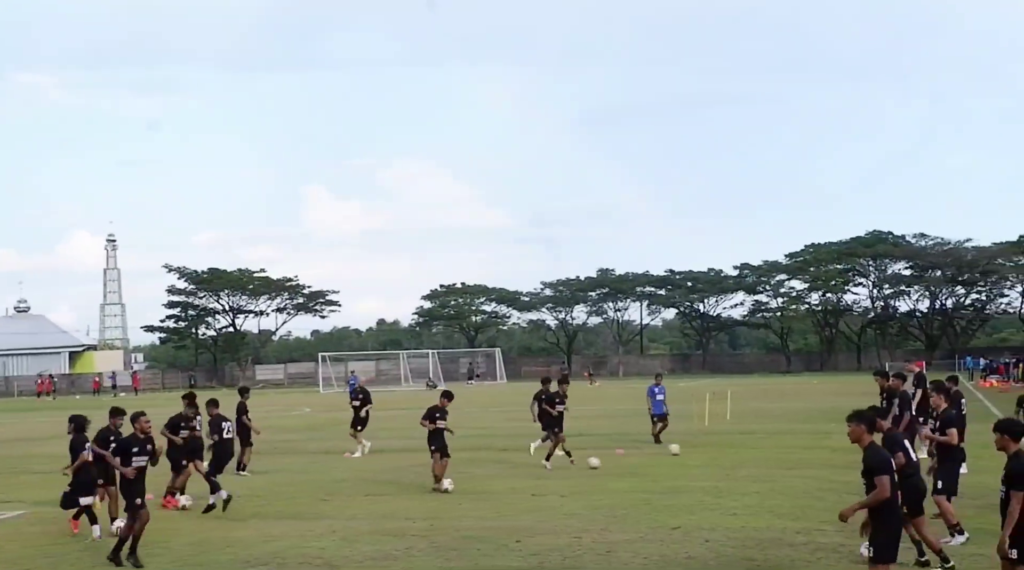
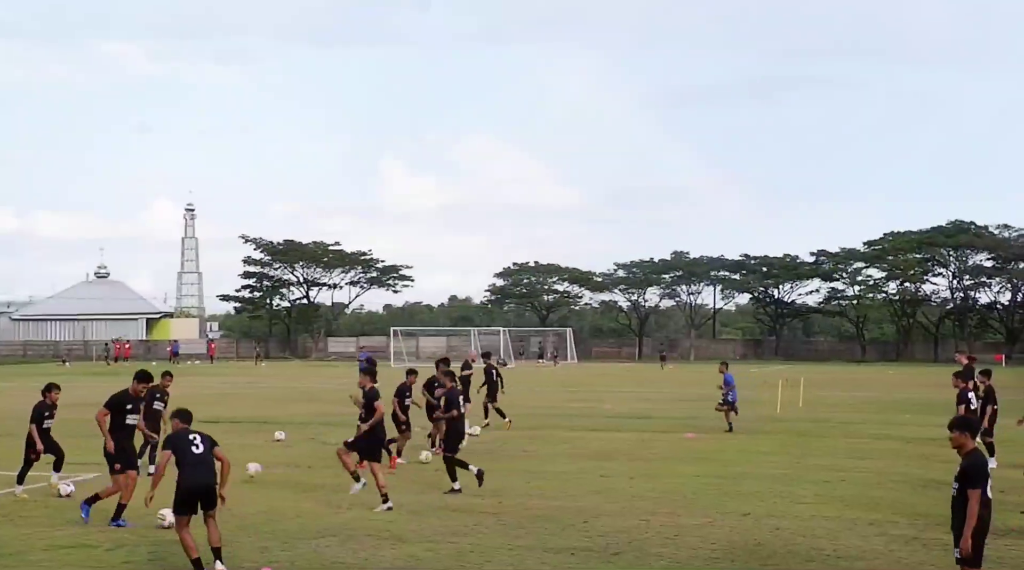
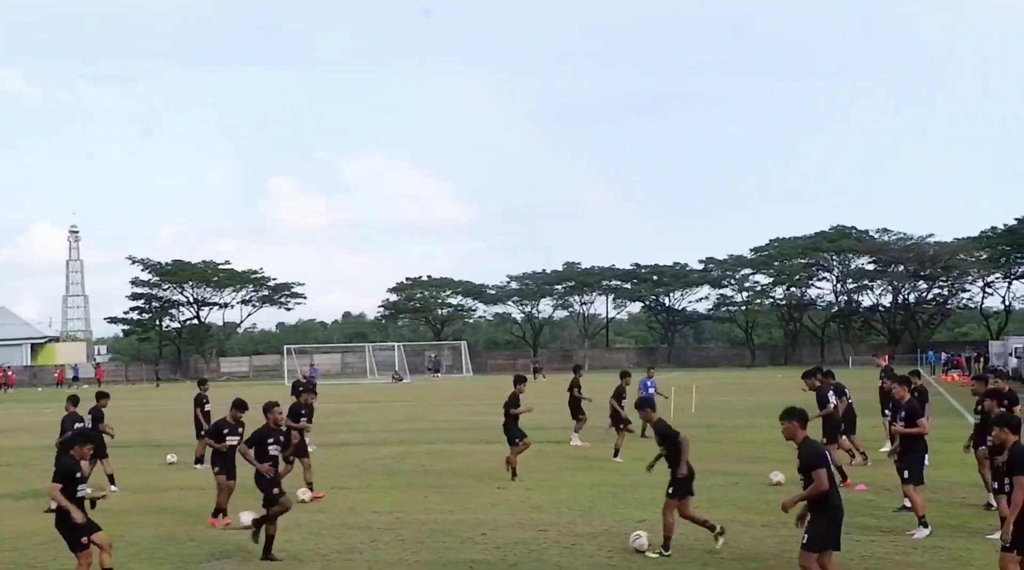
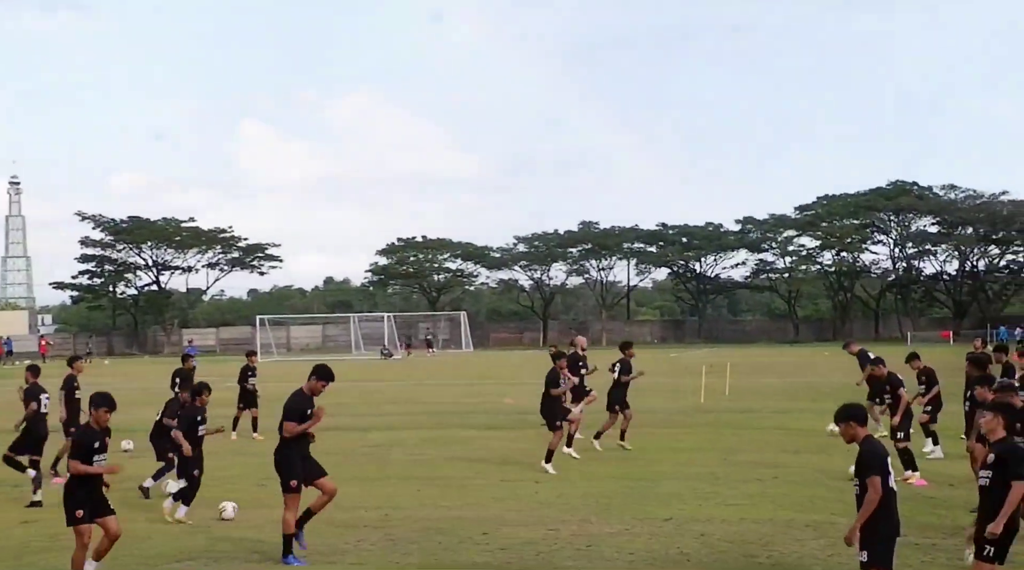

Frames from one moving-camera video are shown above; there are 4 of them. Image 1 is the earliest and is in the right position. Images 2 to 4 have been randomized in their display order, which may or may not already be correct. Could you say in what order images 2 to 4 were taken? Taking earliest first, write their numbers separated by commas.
3, 2, 4
